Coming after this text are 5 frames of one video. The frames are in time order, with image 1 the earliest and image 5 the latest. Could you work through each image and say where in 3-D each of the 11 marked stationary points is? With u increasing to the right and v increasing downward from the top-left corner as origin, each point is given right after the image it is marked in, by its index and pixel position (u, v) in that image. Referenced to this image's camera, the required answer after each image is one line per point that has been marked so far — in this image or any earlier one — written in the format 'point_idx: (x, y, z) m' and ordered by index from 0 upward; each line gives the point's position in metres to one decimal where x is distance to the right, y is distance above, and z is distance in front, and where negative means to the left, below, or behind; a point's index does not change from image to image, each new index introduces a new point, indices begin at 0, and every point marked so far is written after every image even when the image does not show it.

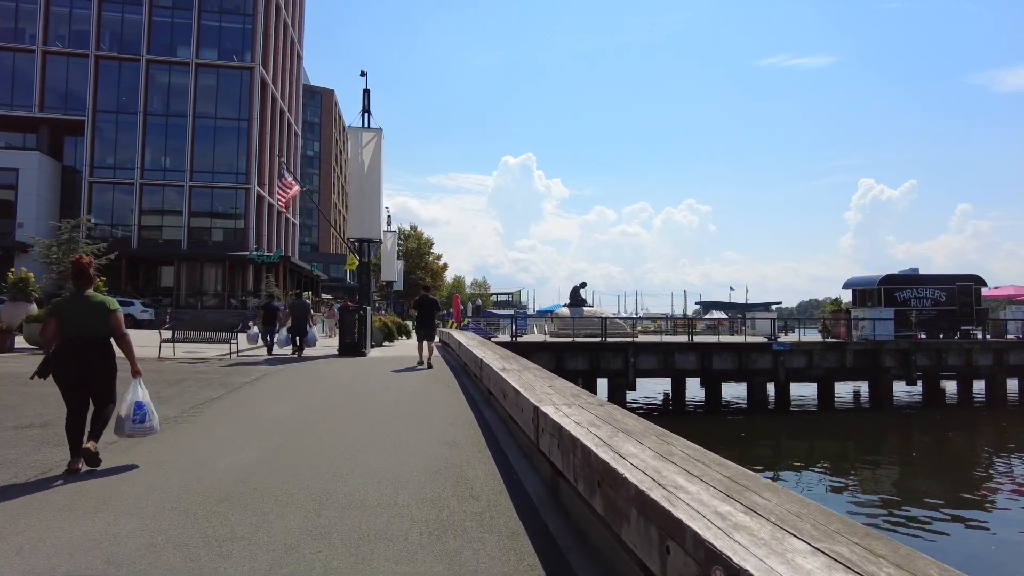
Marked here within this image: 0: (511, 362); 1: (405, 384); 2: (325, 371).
0: (0.0, -0.9, +7.5) m
1: (-1.6, -1.5, +10.0) m
2: (-3.5, -1.6, +12.6) m
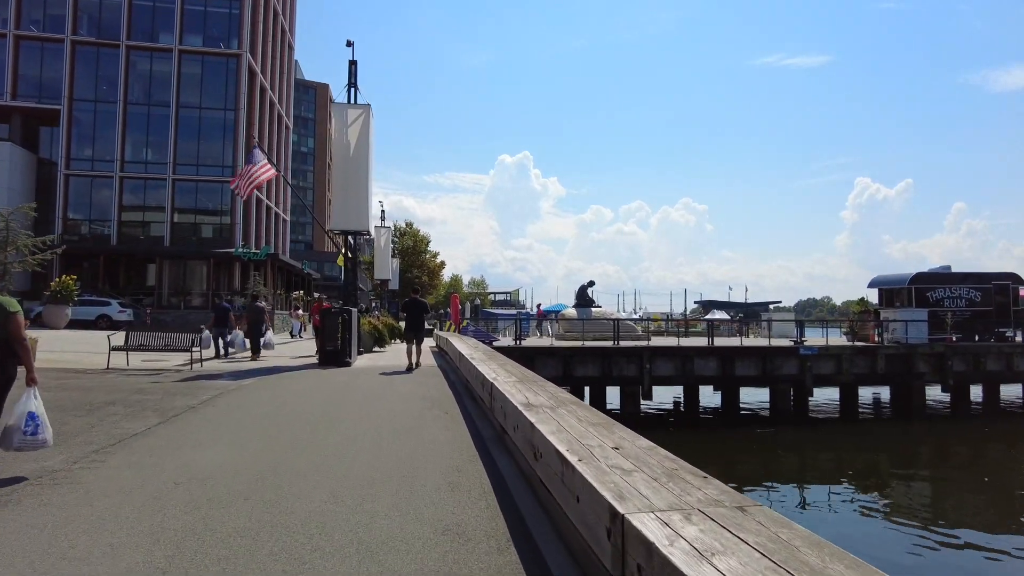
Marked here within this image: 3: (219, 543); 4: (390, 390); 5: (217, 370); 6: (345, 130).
0: (+0.2, -0.9, +5.4) m
1: (-1.4, -1.5, +7.9) m
2: (-3.3, -1.5, +10.4) m
3: (-1.6, -1.4, +3.6) m
4: (-1.8, -1.5, +9.9) m
5: (-5.6, -1.6, +12.4) m
6: (-3.9, +3.7, +15.4) m
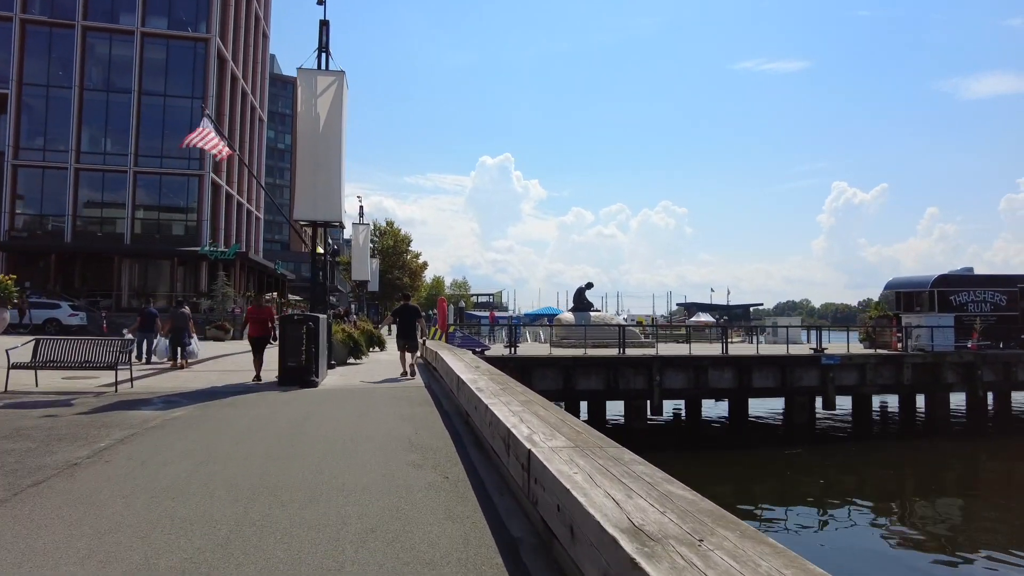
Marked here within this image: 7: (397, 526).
0: (+0.5, -0.9, +3.1) m
1: (-1.2, -1.5, +5.4) m
2: (-3.2, -1.6, +8.0) m
3: (-1.3, -1.4, +1.2) m
4: (-1.7, -1.5, +7.4) m
5: (-5.5, -1.6, +9.9) m
6: (-3.9, +3.7, +12.9) m
7: (-0.7, -1.4, +4.0) m
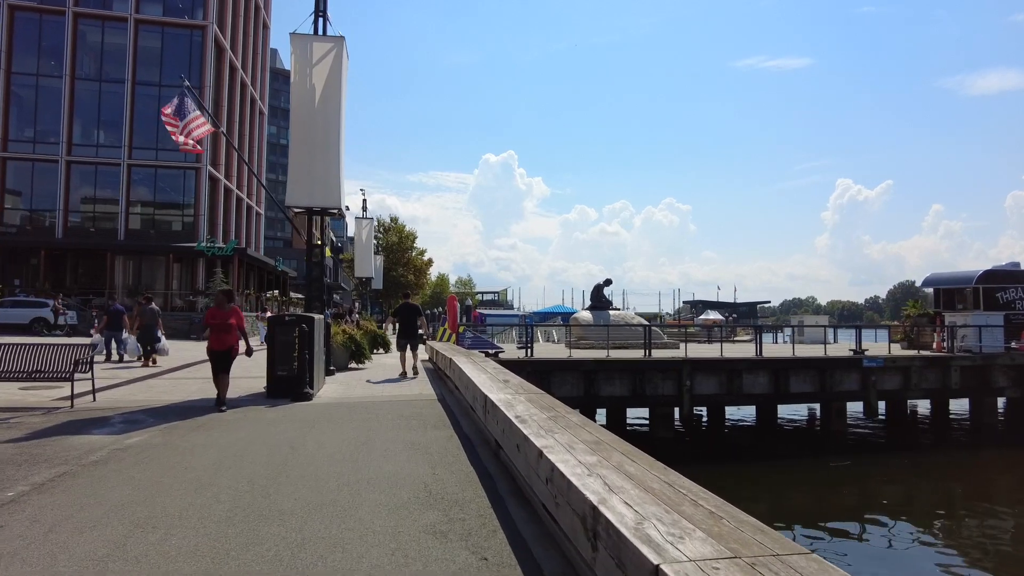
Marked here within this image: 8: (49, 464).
0: (+0.8, -0.8, +1.5) m
1: (-0.9, -1.4, +3.9) m
2: (-2.8, -1.5, +6.4) m
3: (-0.9, -1.4, -0.4) m
4: (-1.3, -1.5, +5.8) m
5: (-5.1, -1.5, +8.3) m
6: (-3.5, +3.8, +11.3) m
7: (-0.3, -1.4, +2.4) m
8: (-3.8, -1.5, +5.4) m
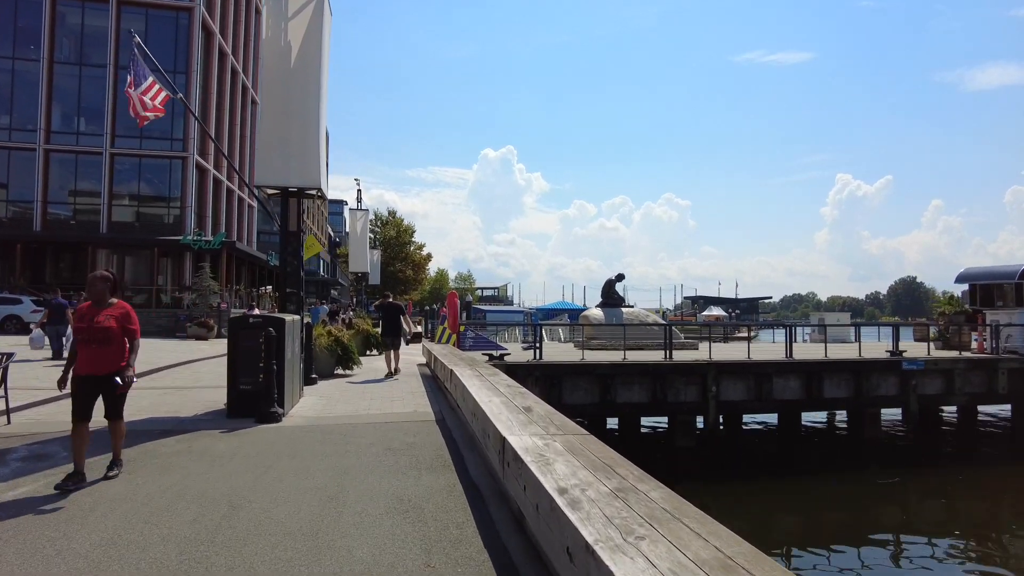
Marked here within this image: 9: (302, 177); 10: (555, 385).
0: (+1.0, -0.8, -0.3) m
1: (-0.7, -1.4, +2.1) m
2: (-2.6, -1.5, +4.6) m
3: (-0.7, -1.4, -2.2) m
4: (-1.1, -1.4, +4.1) m
5: (-5.0, -1.5, +6.5) m
6: (-3.3, +3.8, +9.6) m
7: (-0.2, -1.4, +0.6) m
8: (-3.6, -1.4, +3.6) m
9: (-3.1, +1.6, +9.5) m
10: (+1.1, -2.3, +15.8) m
